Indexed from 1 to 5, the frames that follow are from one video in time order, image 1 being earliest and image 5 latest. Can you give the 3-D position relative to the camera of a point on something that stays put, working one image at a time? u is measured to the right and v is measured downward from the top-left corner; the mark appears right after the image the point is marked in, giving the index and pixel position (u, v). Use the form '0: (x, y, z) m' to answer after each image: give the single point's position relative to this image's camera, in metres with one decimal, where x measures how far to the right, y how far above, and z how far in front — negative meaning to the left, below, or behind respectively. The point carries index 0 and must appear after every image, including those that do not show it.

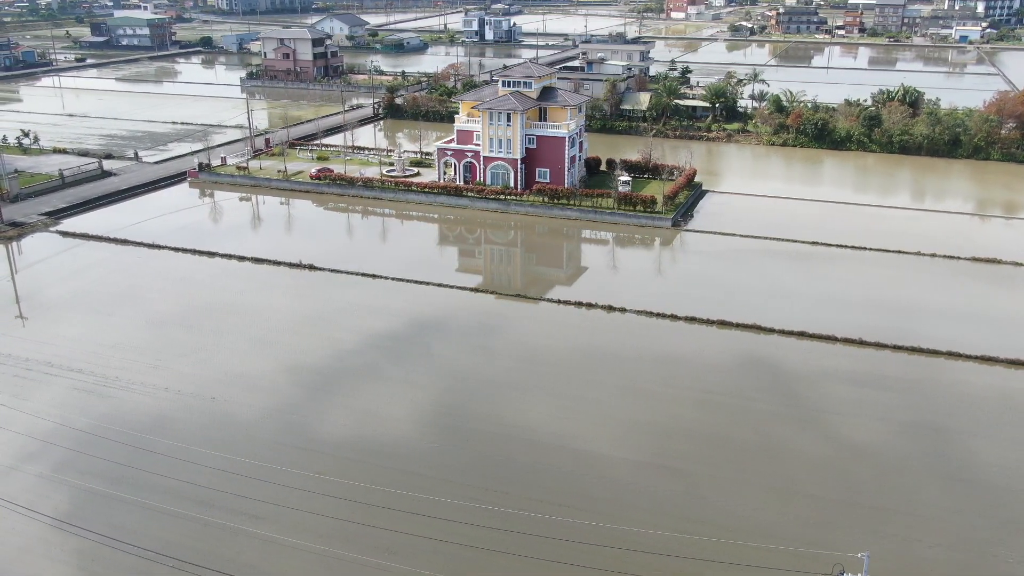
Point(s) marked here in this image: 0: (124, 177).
0: (-8.9, +2.5, +19.3) m
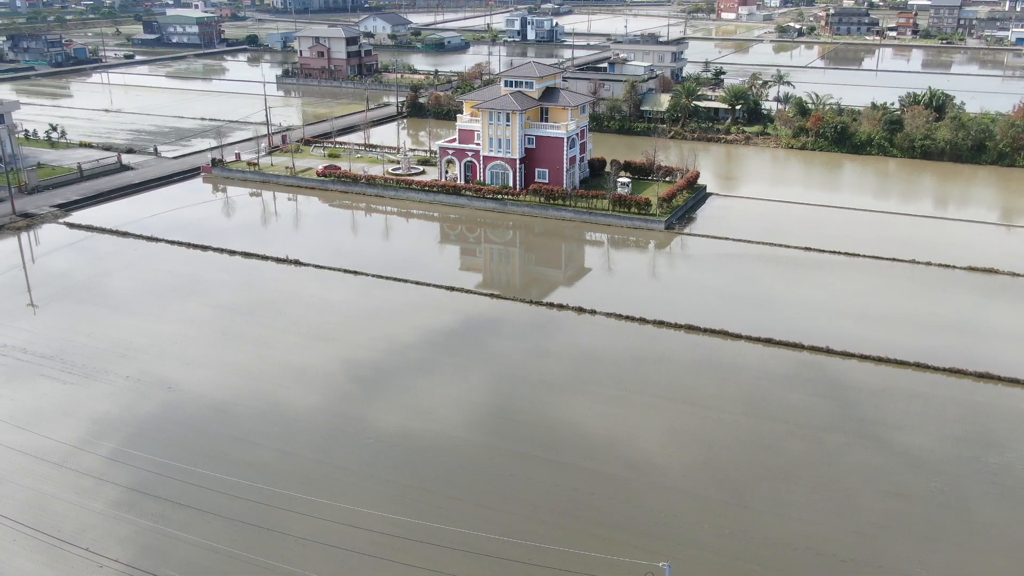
0: (-8.7, +2.7, +19.8) m
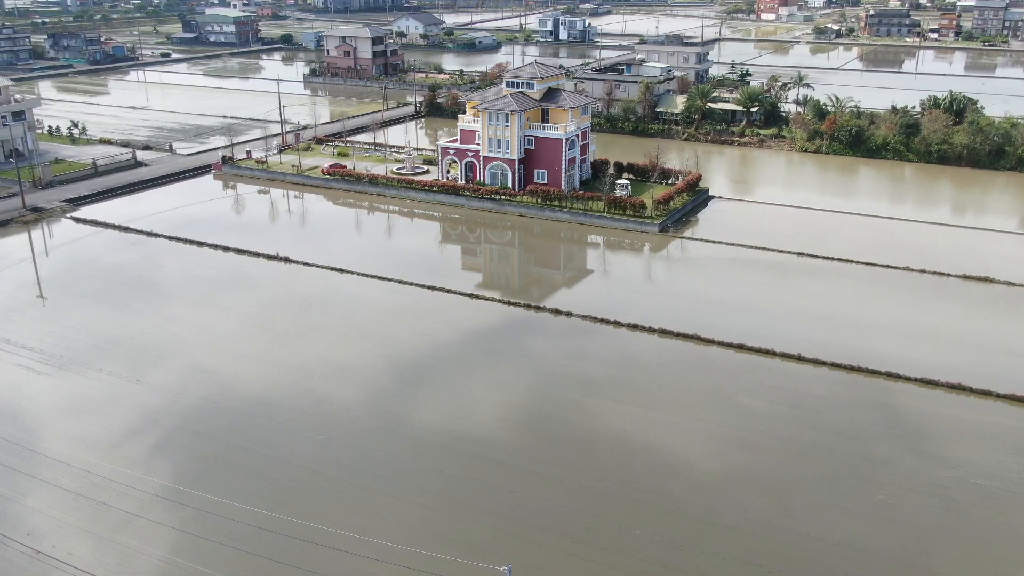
0: (-8.5, +2.9, +20.2) m
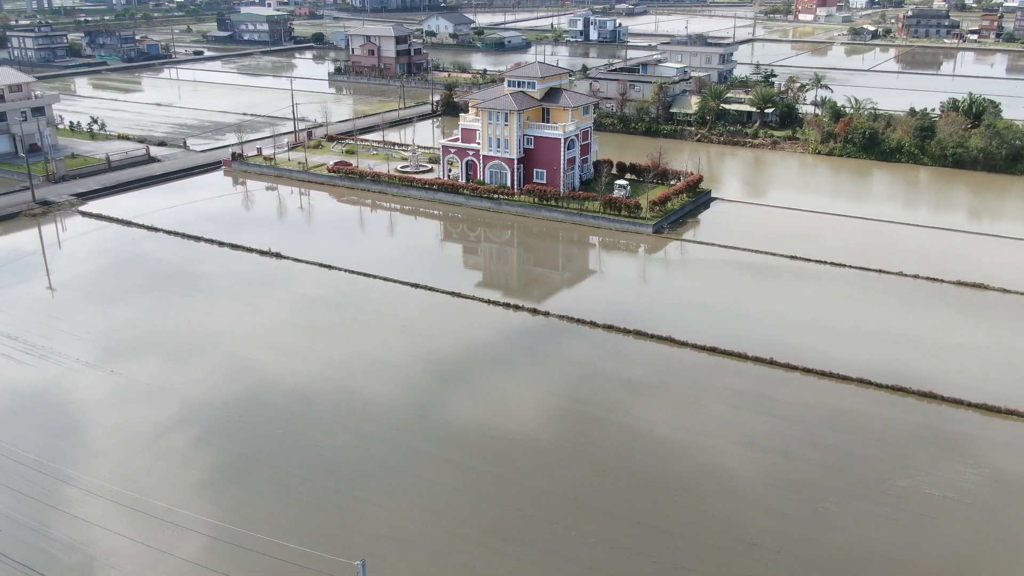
0: (-8.3, +3.0, +20.6) m
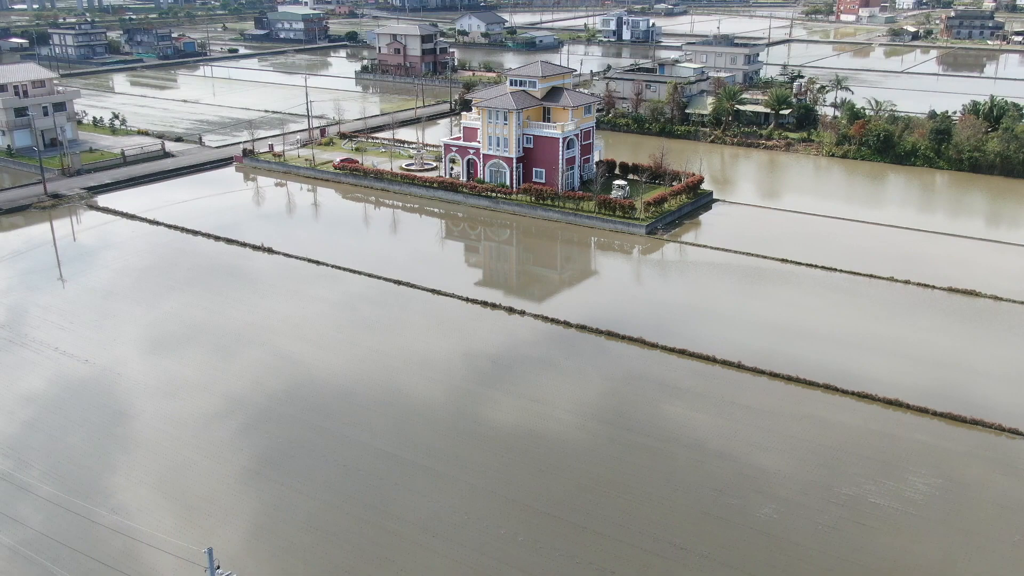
0: (-8.1, +3.2, +20.9) m
